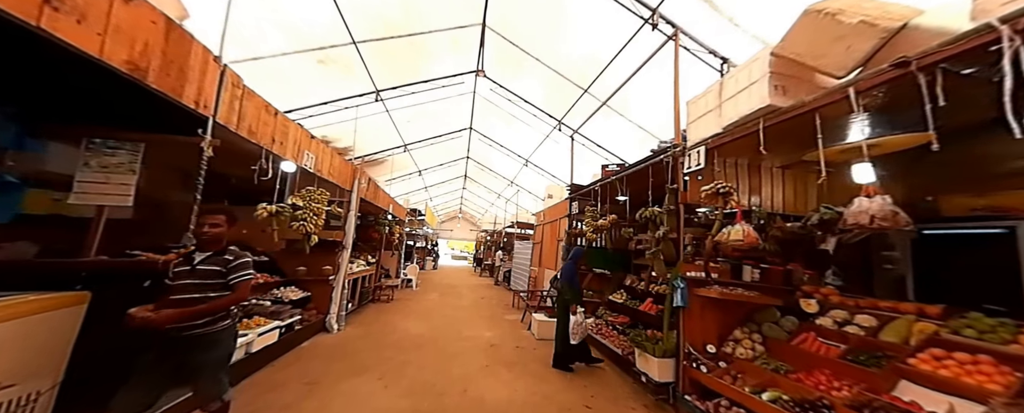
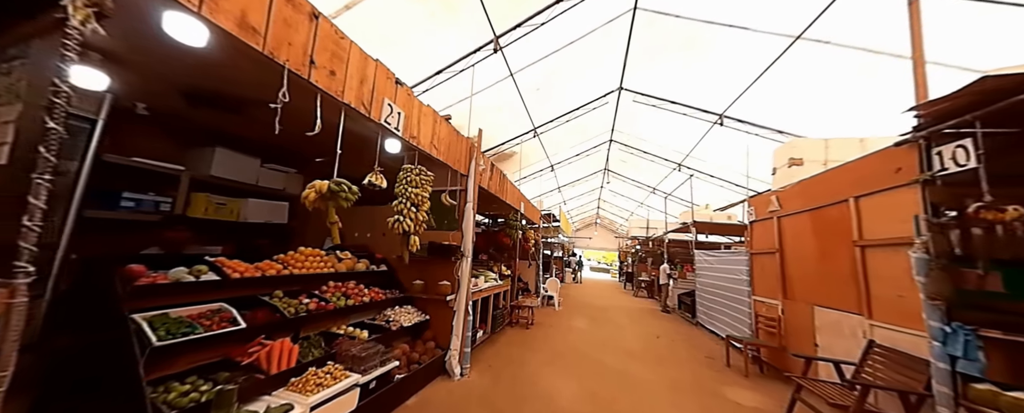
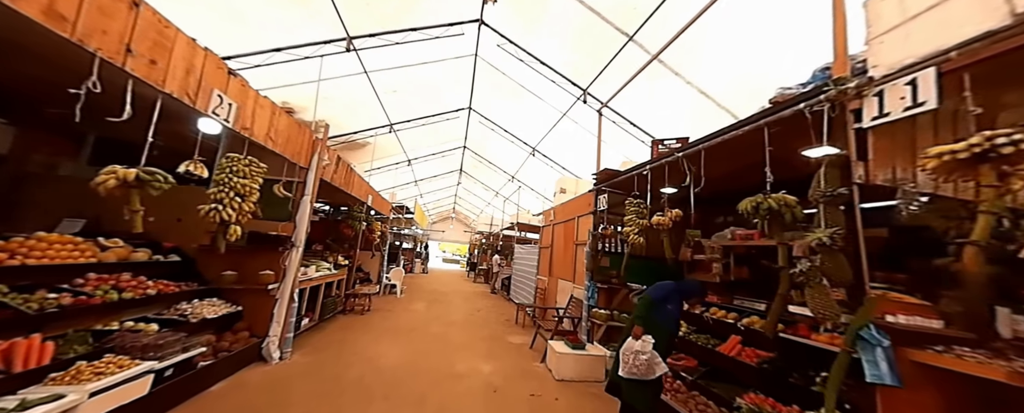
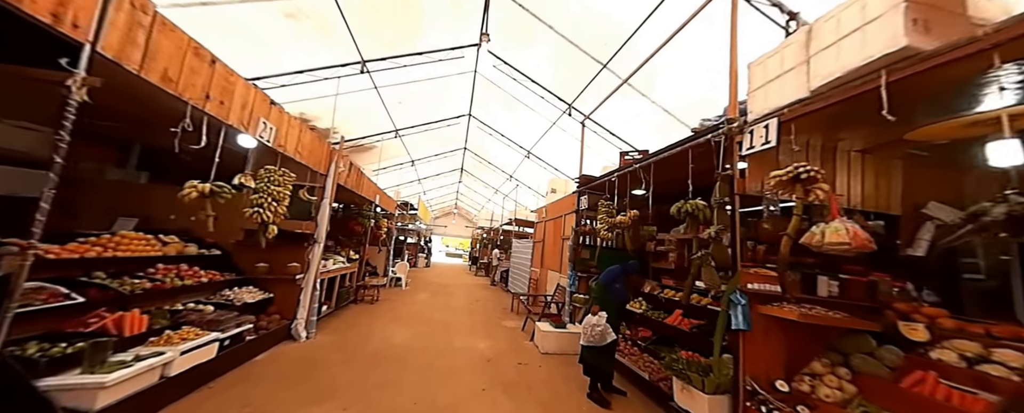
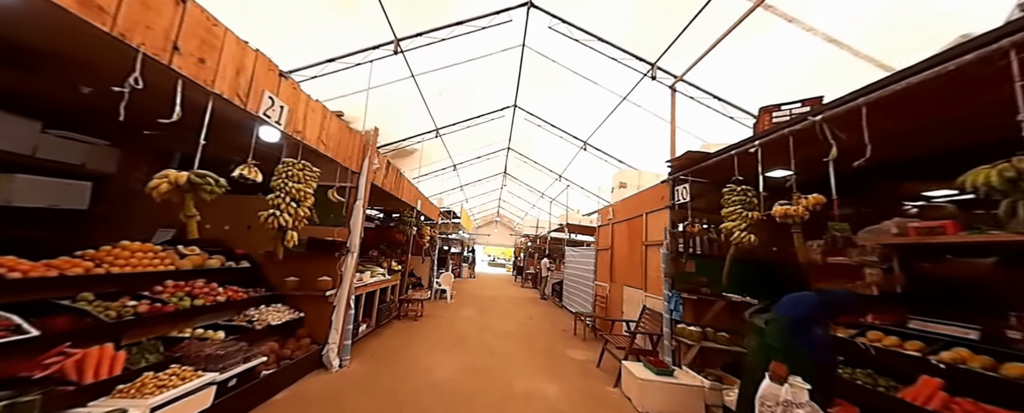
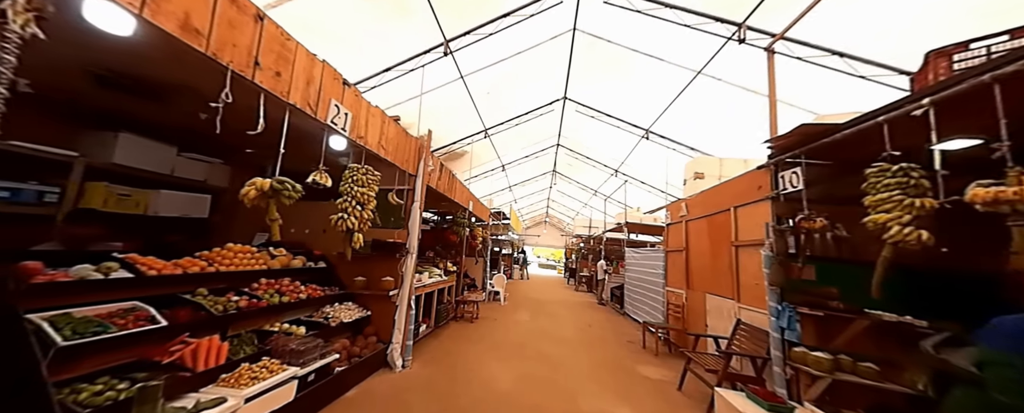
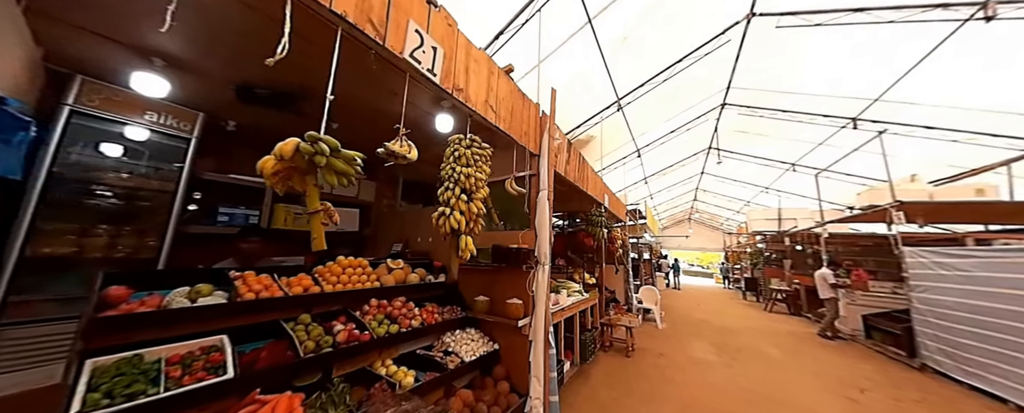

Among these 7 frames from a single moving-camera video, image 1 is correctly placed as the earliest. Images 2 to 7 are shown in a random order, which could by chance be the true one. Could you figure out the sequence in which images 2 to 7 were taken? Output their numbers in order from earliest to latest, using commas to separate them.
4, 3, 5, 6, 2, 7
